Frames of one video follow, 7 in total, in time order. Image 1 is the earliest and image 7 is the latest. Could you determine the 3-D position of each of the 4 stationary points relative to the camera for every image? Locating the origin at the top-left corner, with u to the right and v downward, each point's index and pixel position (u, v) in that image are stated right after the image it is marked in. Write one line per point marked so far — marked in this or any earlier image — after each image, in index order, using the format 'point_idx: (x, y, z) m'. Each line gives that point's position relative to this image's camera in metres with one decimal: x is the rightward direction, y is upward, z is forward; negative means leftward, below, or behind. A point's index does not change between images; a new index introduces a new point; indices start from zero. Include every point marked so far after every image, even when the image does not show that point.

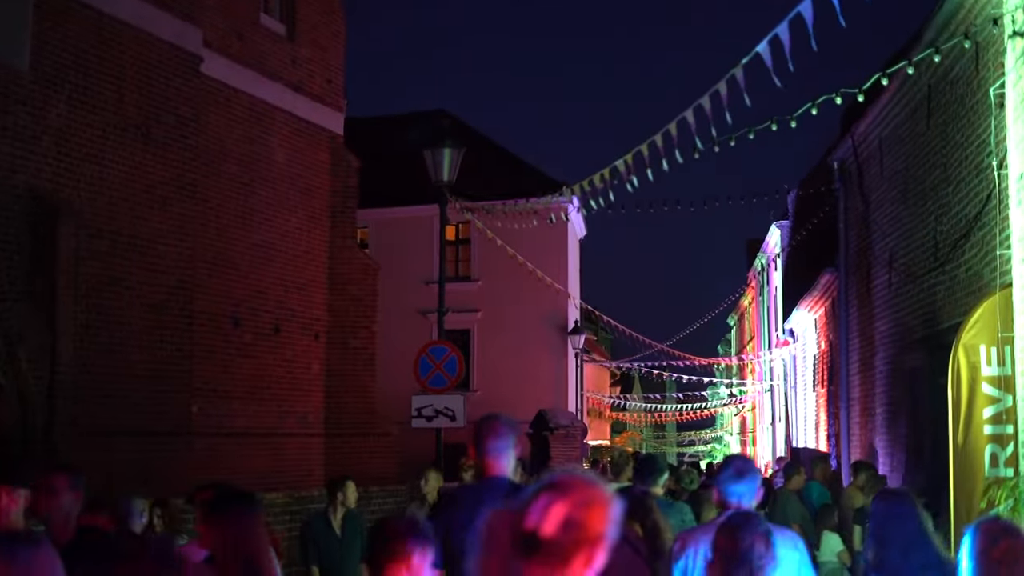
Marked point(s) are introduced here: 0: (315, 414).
0: (-2.9, -1.9, +16.1) m
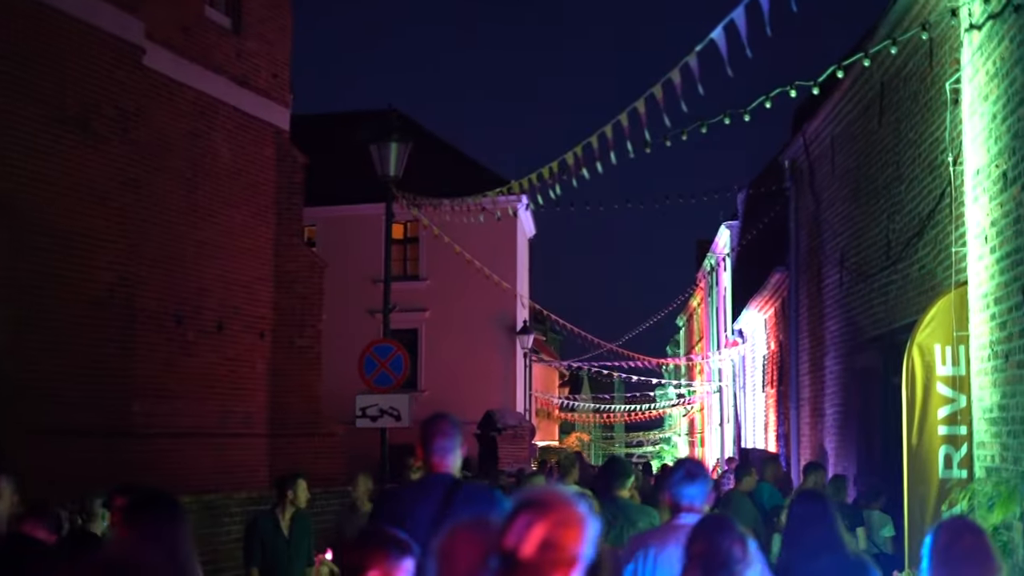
0: (-3.7, -1.8, +15.7) m
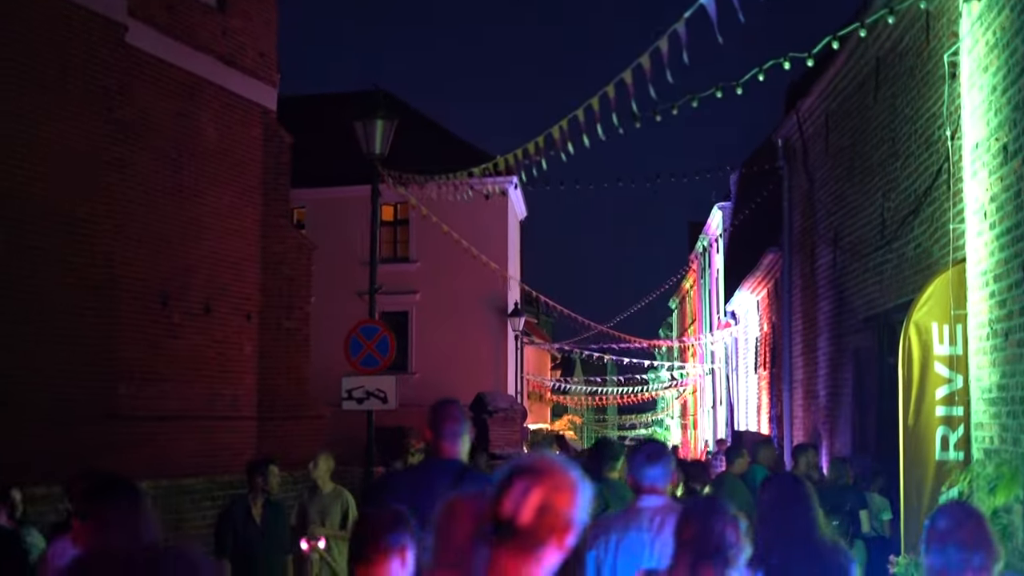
0: (-3.8, -1.6, +15.5) m
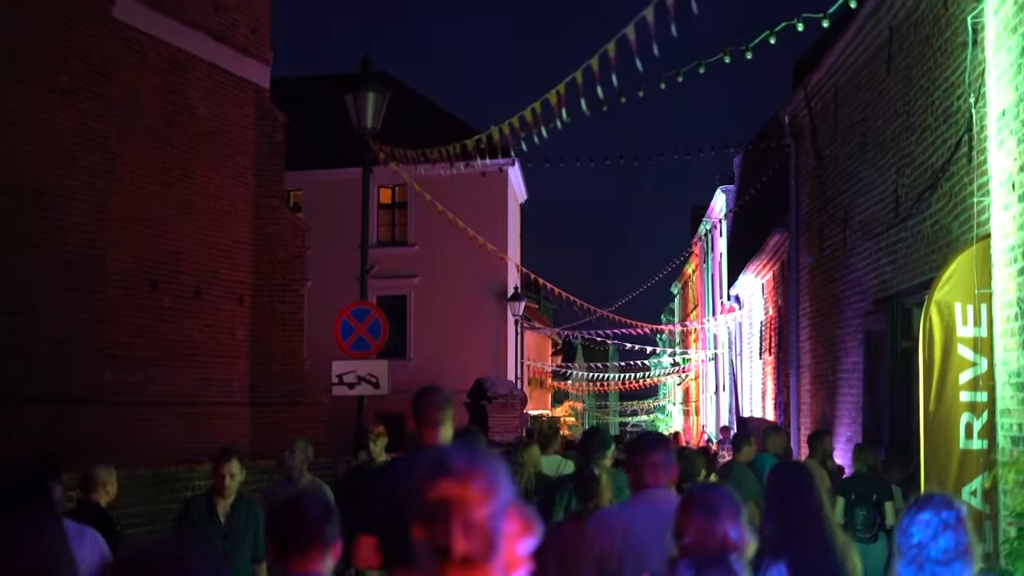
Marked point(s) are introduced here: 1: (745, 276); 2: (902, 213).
0: (-3.8, -1.3, +15.1) m
1: (+3.9, +0.2, +17.7) m
2: (+3.3, +0.6, +8.9) m
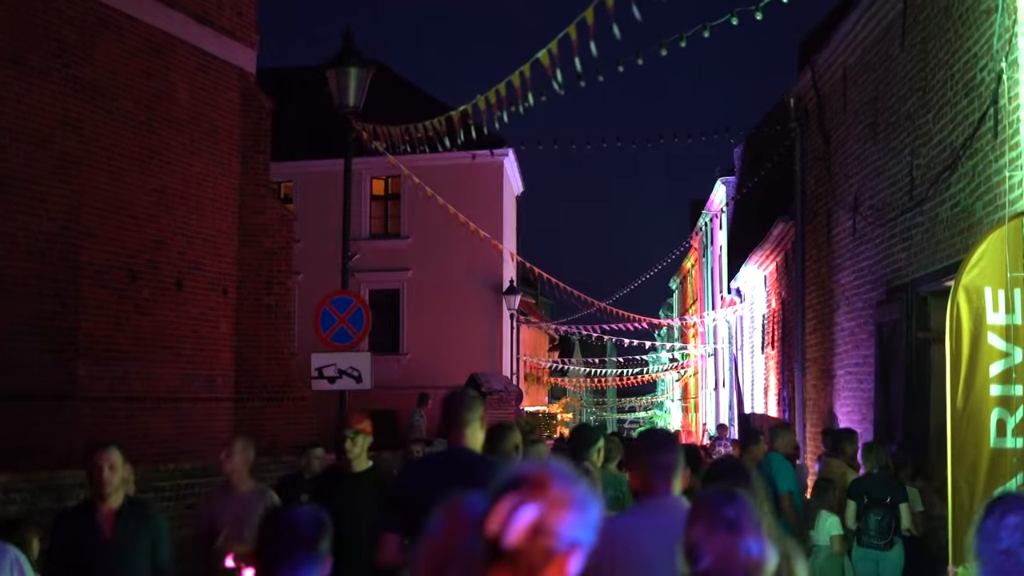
0: (-3.9, -1.2, +14.5) m
1: (+3.8, +0.3, +17.2) m
2: (+3.2, +0.7, +8.4) m
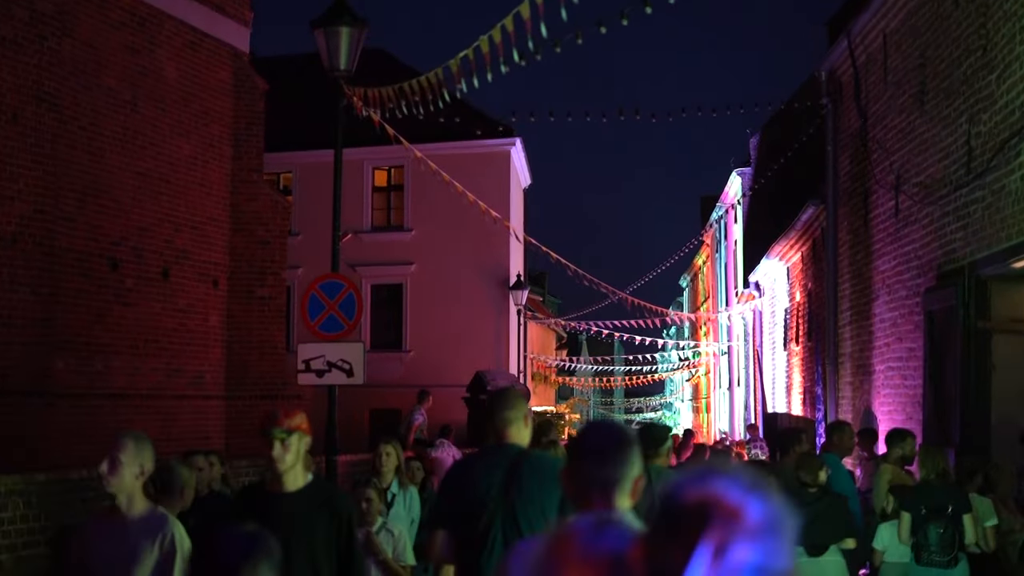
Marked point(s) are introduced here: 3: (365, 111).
0: (-3.8, -1.1, +13.7) m
1: (+3.9, +0.4, +16.2) m
2: (+3.2, +0.8, +7.5) m
3: (-1.6, +2.0, +12.0) m
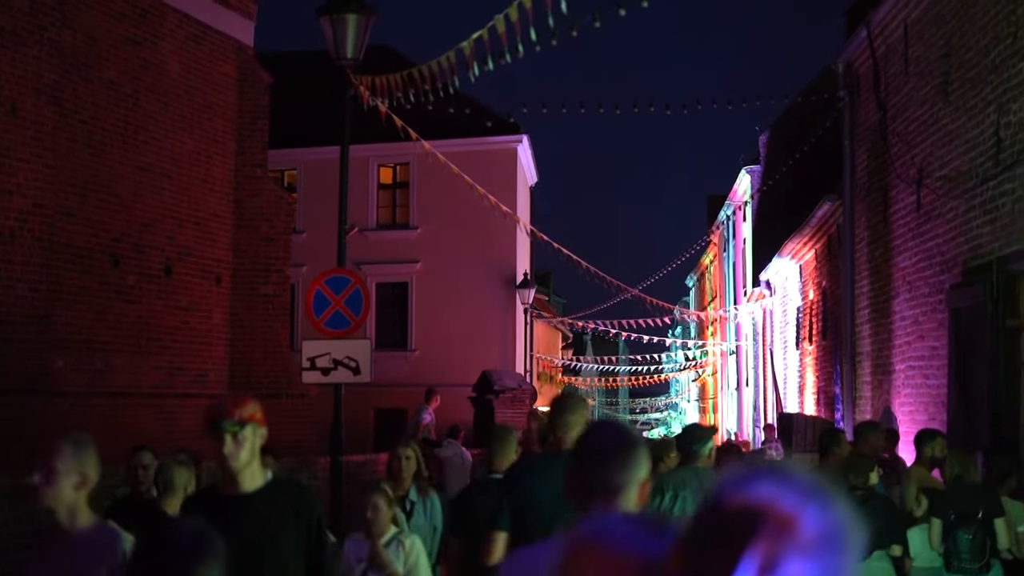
0: (-3.7, -1.0, +13.4) m
1: (+4.0, +0.4, +16.0) m
2: (+3.3, +0.9, +7.2) m
3: (-1.5, +2.0, +11.7) m
